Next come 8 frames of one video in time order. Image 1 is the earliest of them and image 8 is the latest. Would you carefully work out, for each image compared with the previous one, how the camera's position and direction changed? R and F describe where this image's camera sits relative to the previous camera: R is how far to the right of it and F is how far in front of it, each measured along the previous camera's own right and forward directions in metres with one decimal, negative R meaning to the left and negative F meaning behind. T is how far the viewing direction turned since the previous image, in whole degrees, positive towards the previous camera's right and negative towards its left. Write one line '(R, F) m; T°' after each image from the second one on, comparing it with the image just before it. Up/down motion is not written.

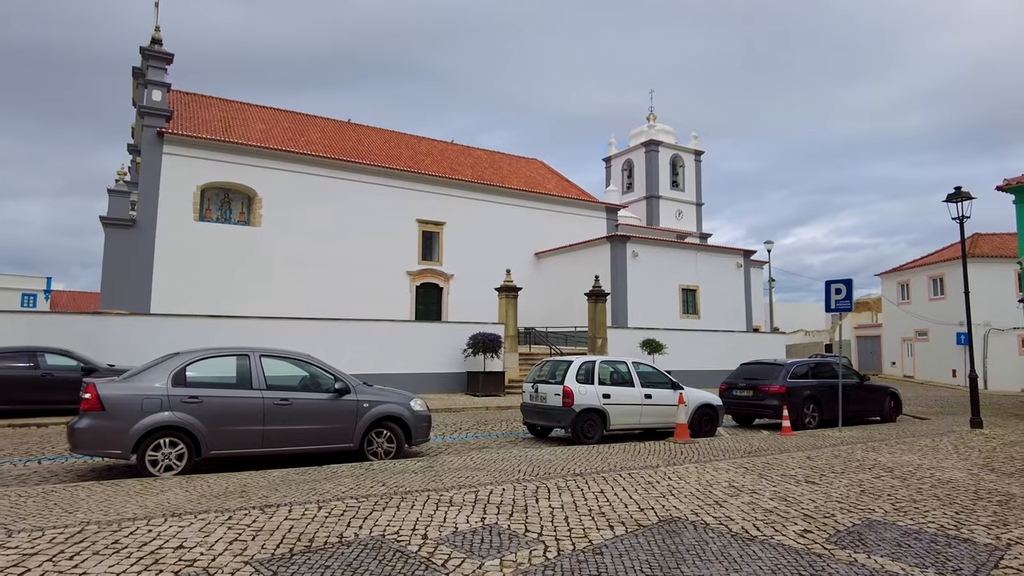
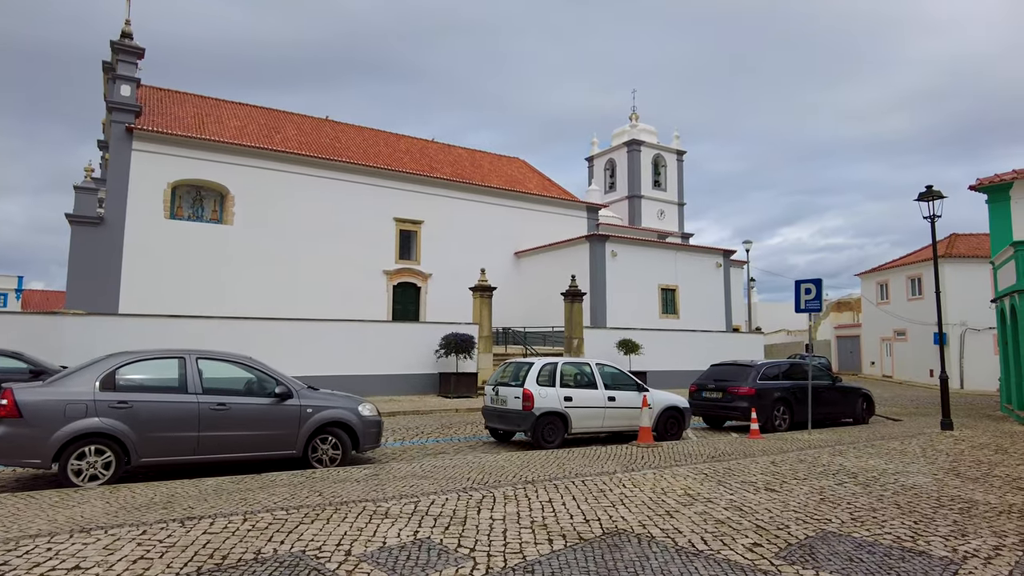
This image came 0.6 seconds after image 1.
(+0.4, +0.3) m; +1°
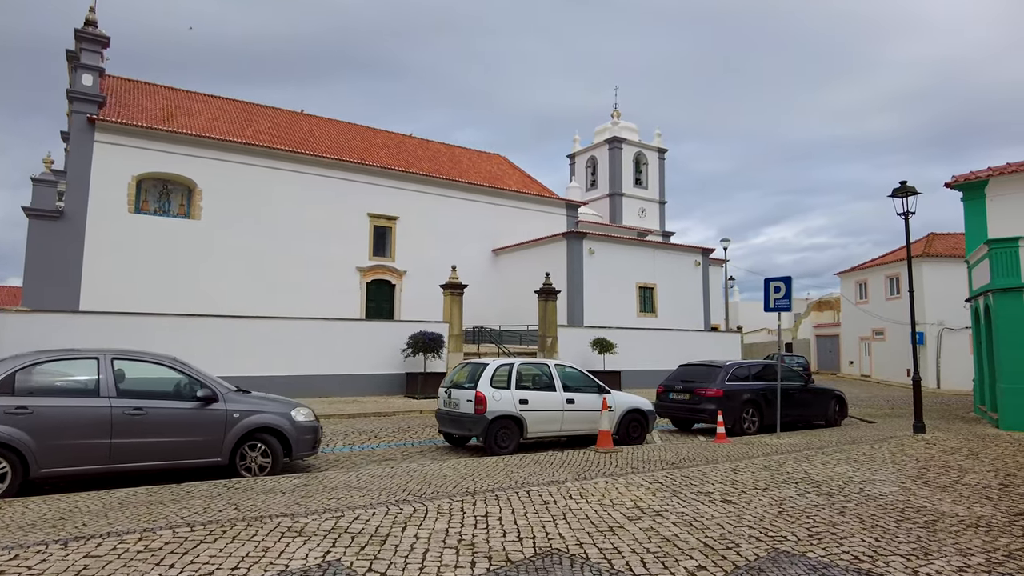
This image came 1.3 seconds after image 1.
(+0.5, +0.5) m; +1°
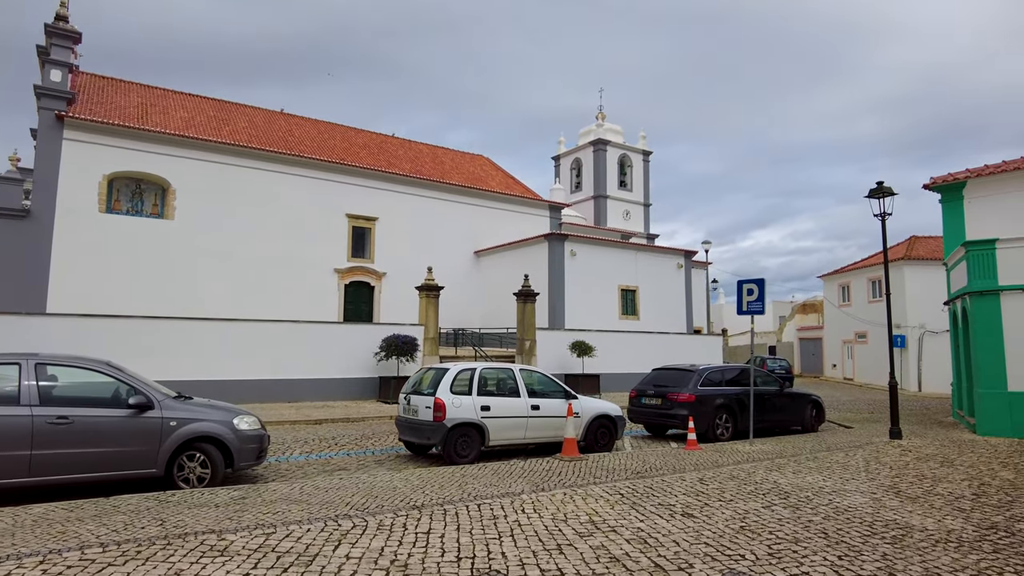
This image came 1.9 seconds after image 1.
(+0.4, +0.4) m; +1°
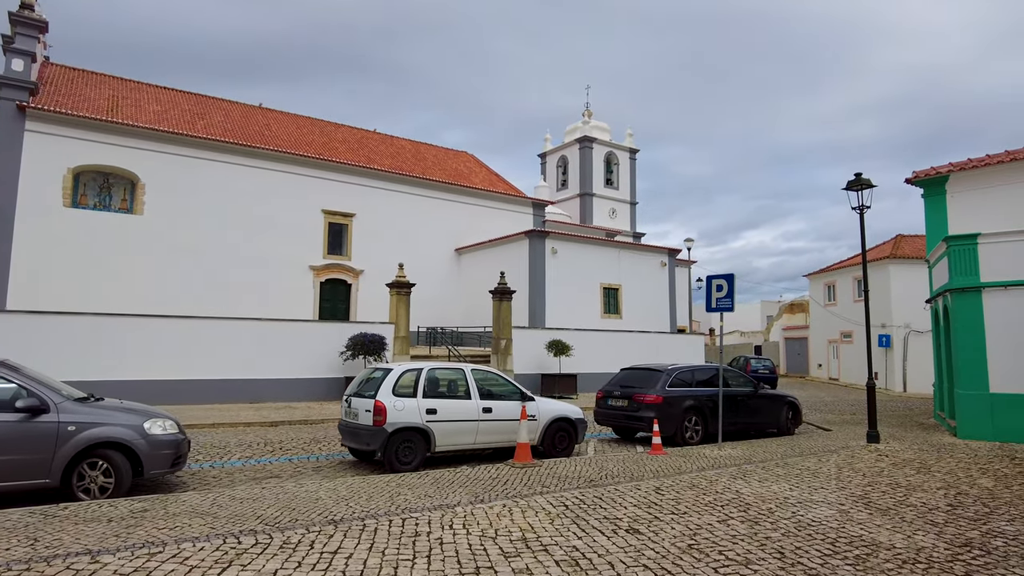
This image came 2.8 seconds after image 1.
(+0.6, +0.6) m; +1°
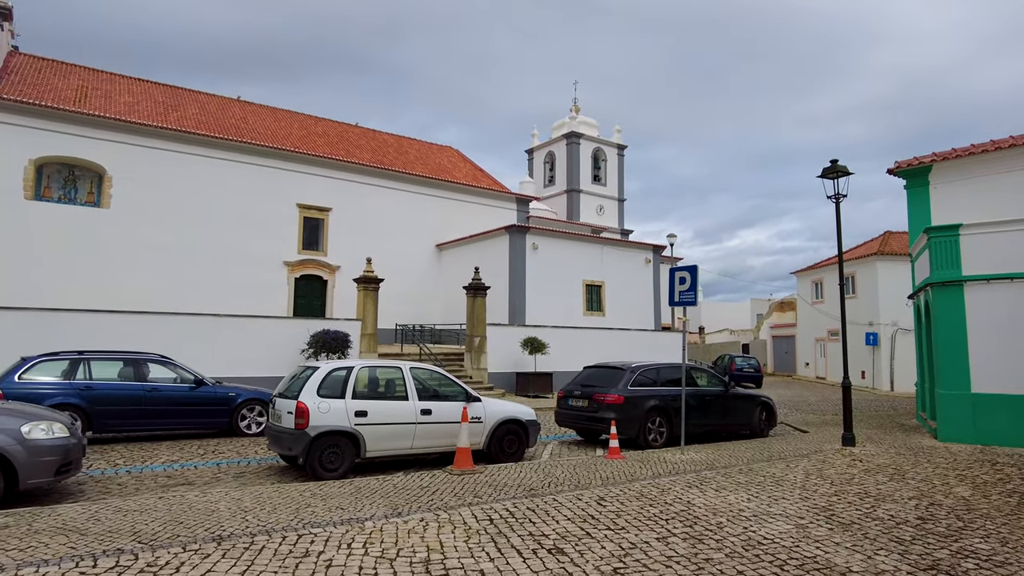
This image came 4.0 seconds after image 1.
(+0.7, +0.7) m; 0°
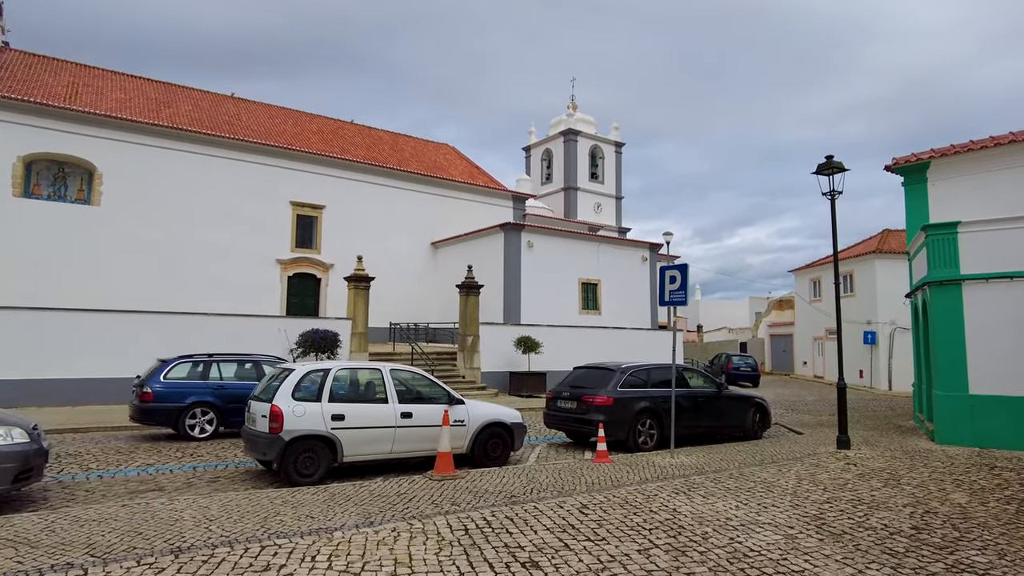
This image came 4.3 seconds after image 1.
(+0.2, +0.3) m; 0°
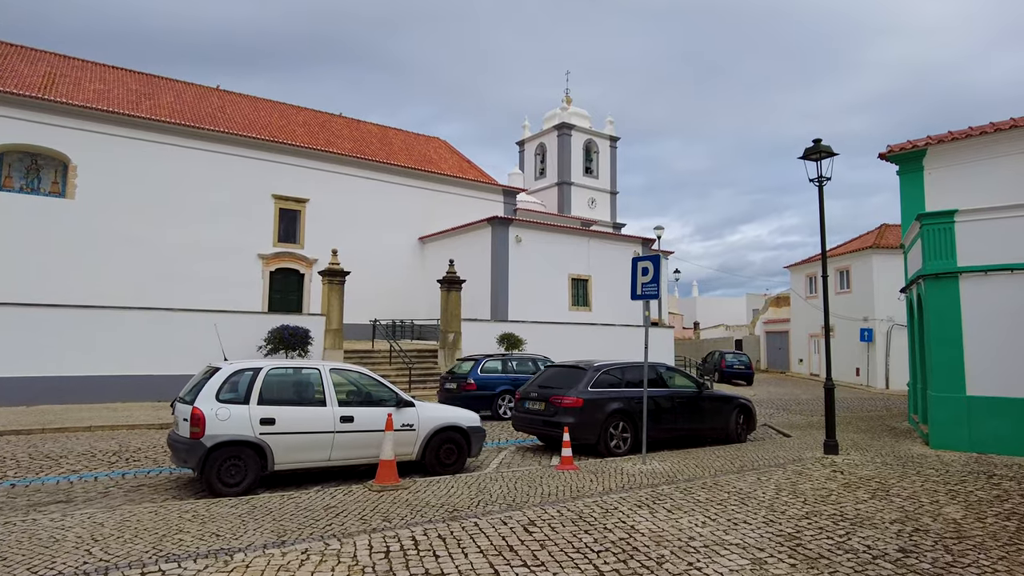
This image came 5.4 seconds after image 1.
(+0.5, +0.7) m; 0°
